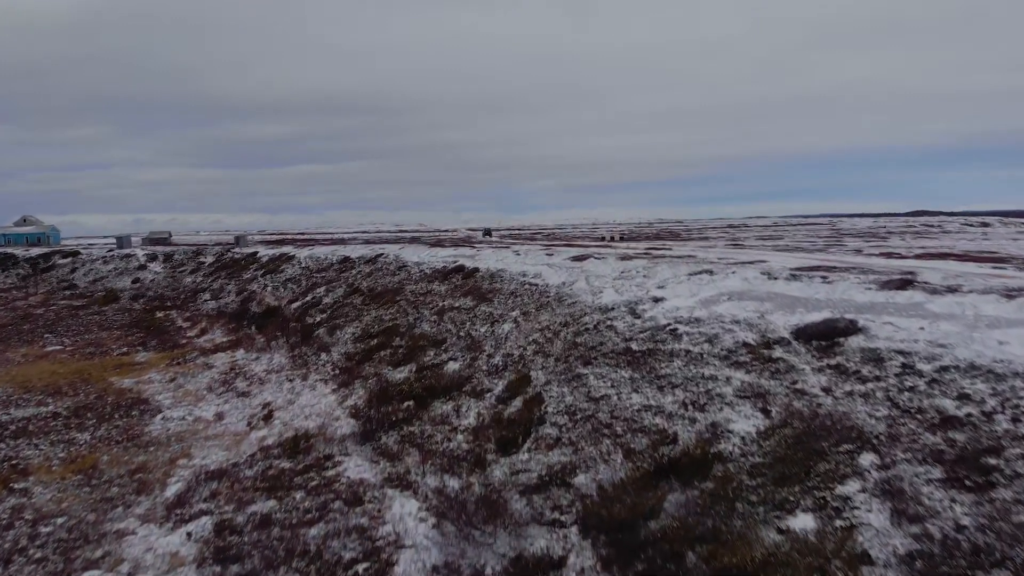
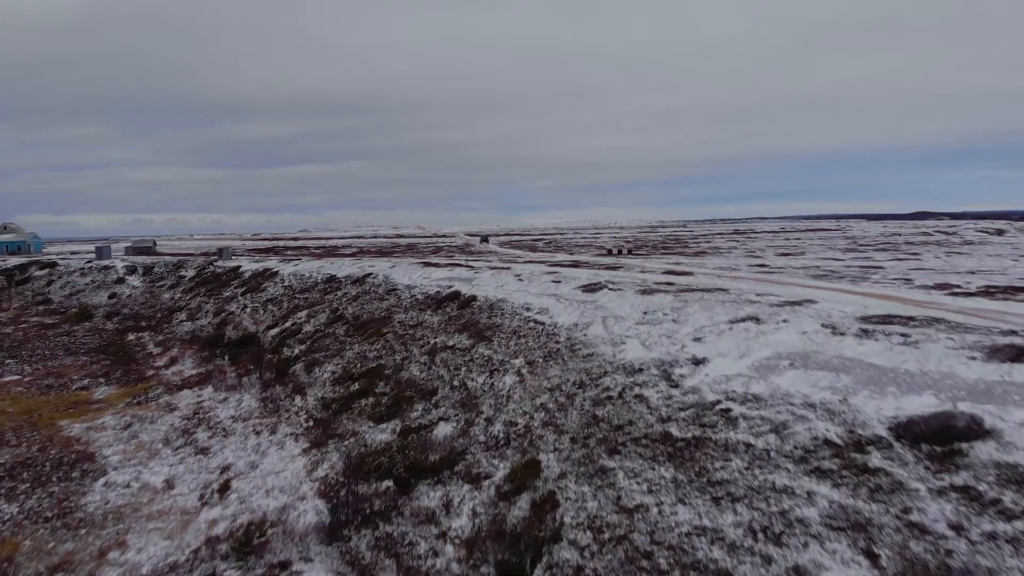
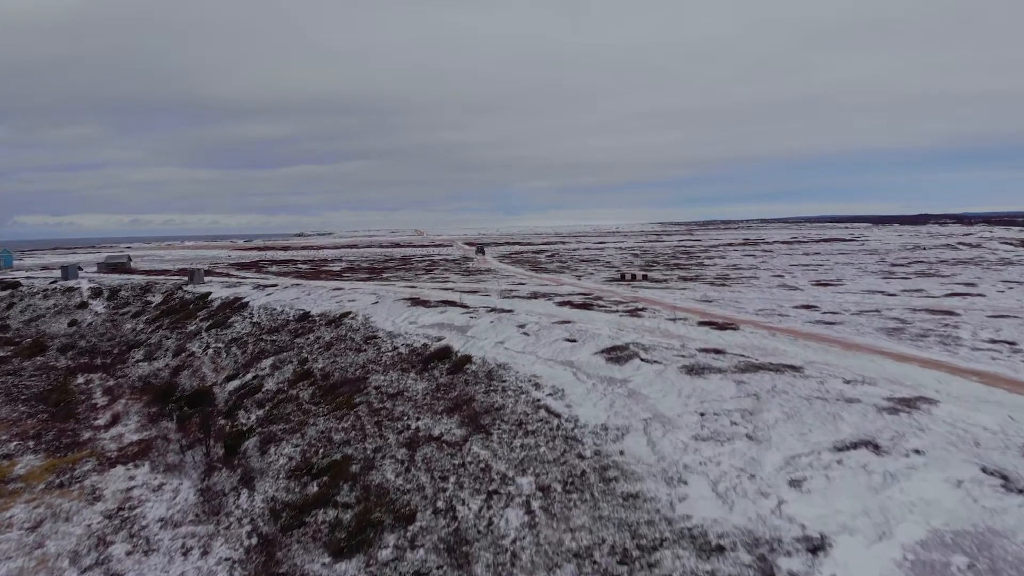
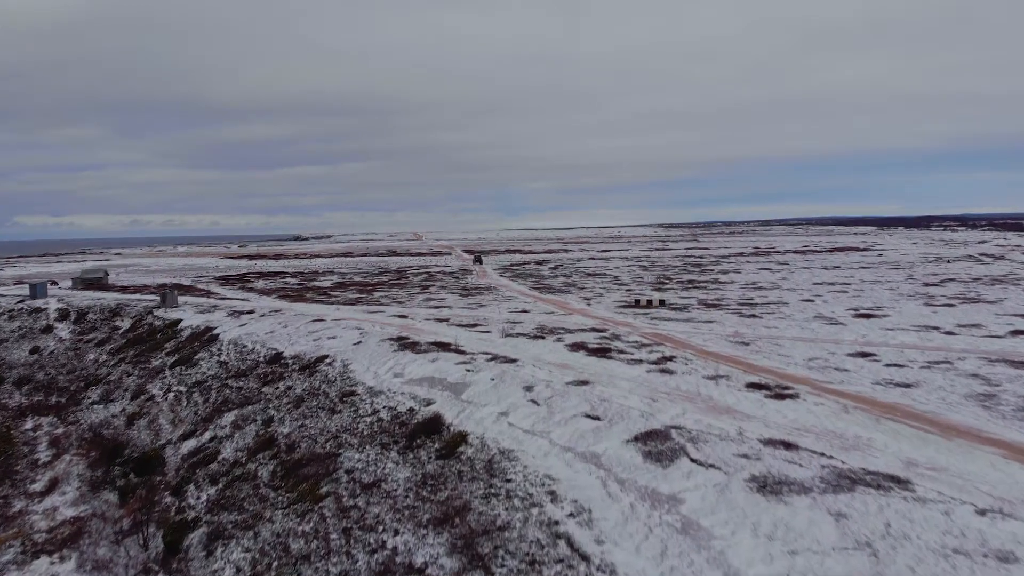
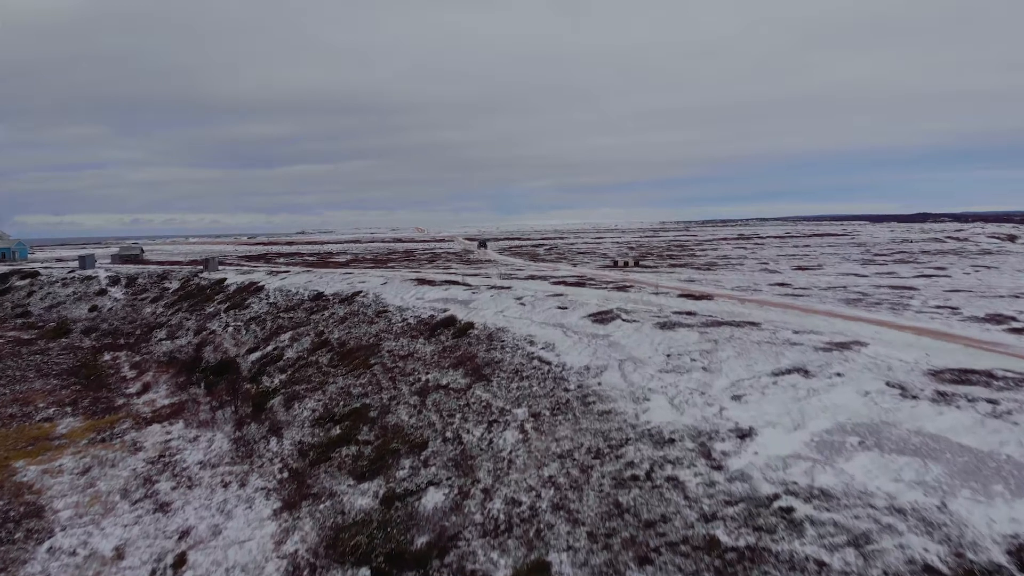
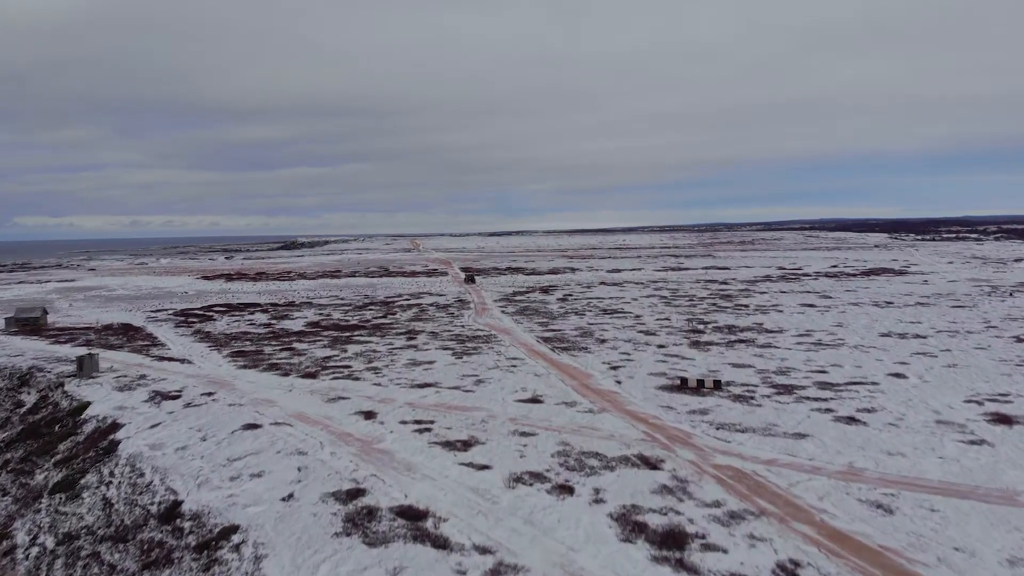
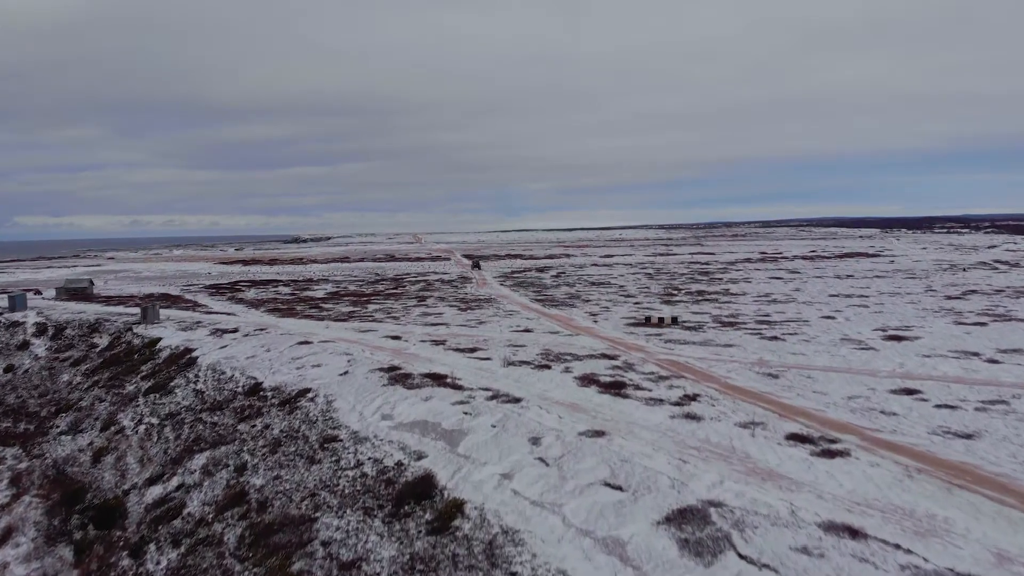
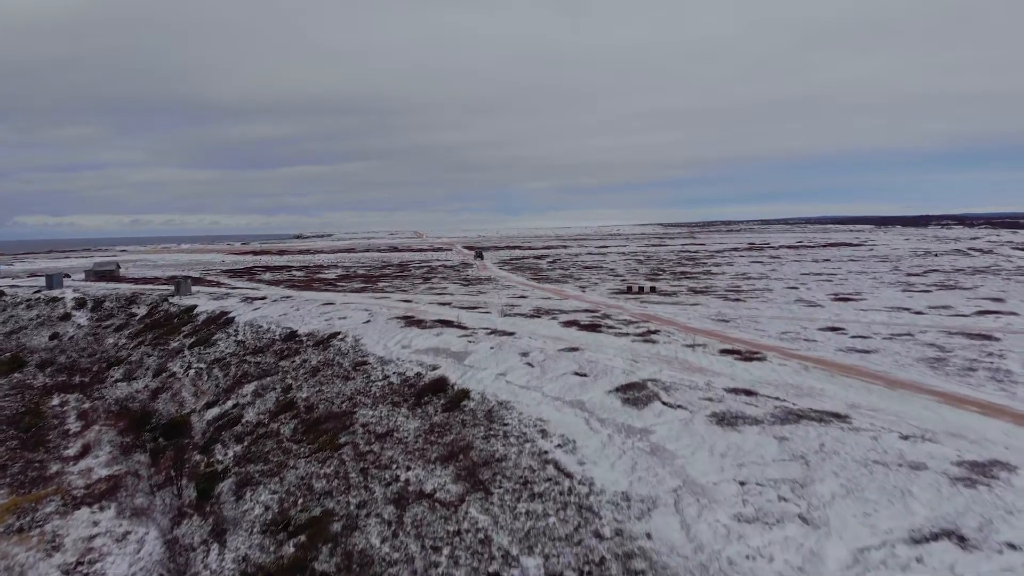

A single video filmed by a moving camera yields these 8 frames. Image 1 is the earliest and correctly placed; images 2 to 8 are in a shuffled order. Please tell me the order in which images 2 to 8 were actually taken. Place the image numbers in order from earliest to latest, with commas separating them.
2, 5, 3, 8, 4, 7, 6
